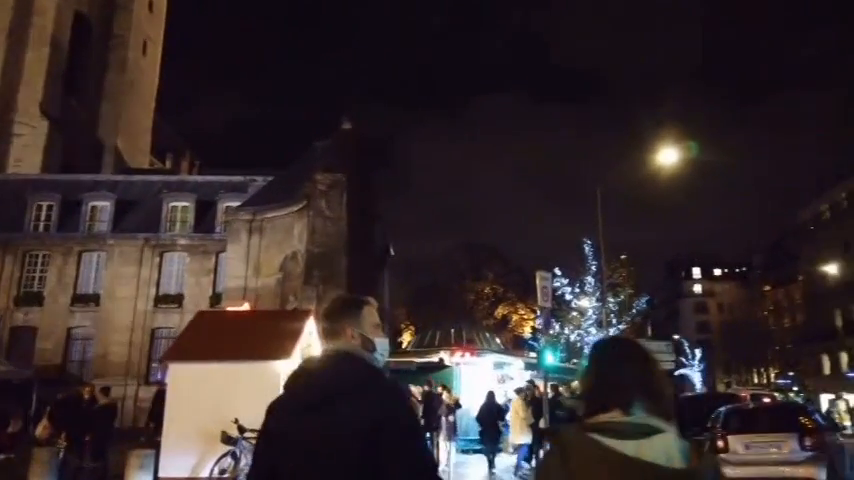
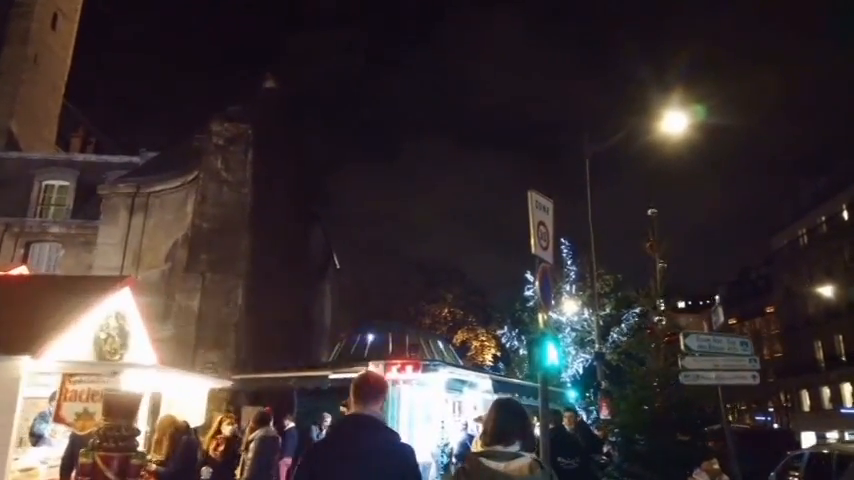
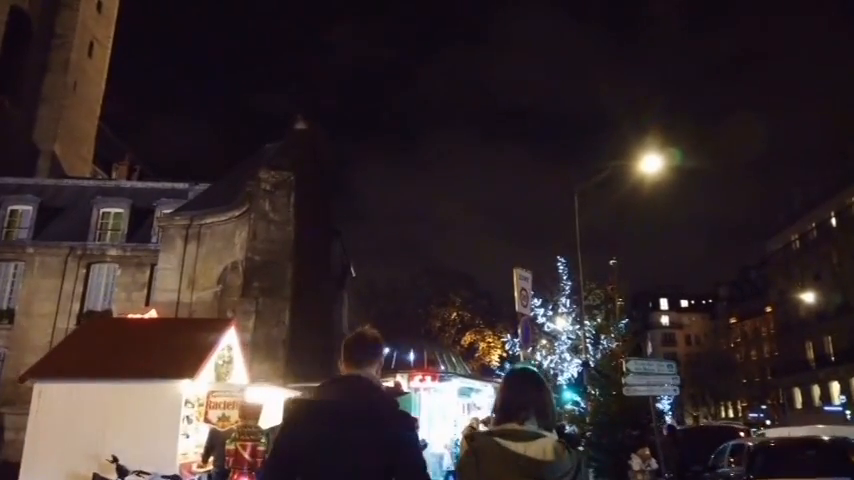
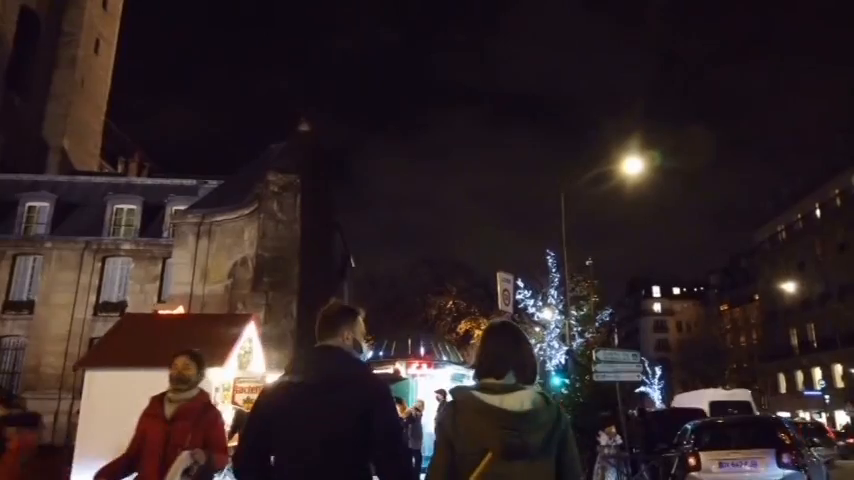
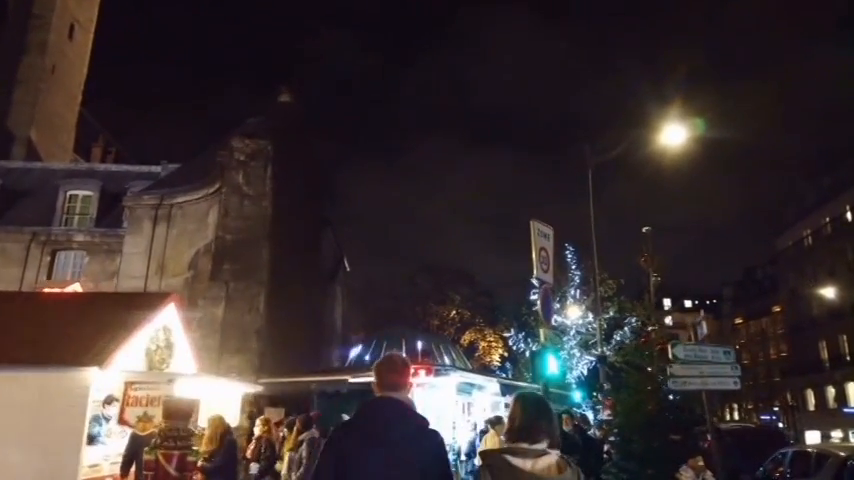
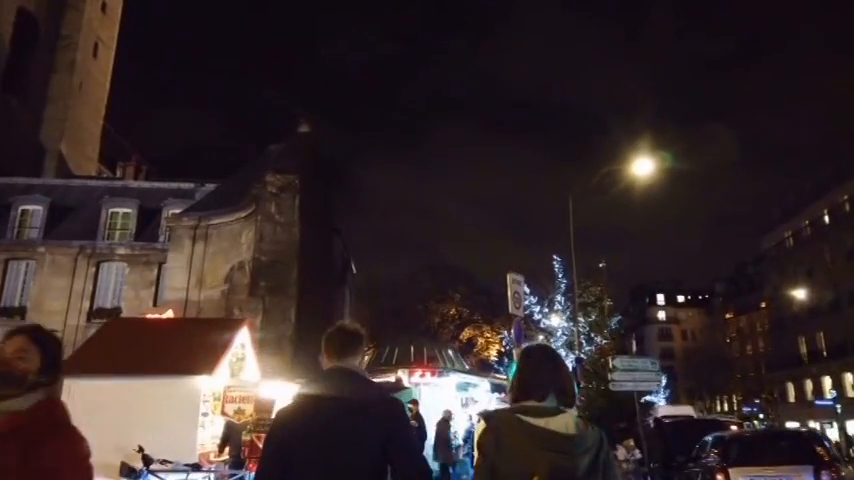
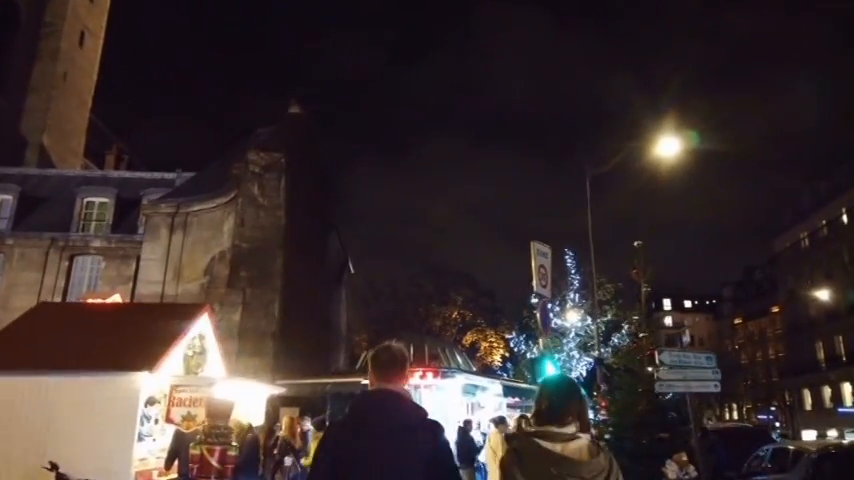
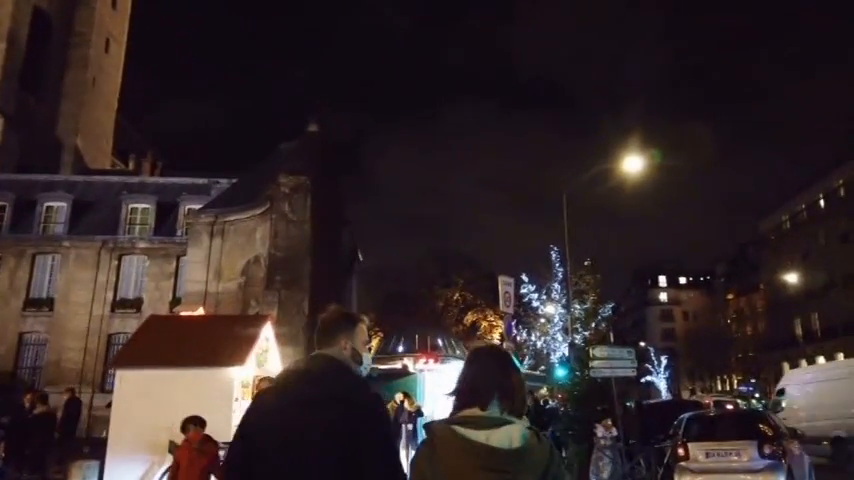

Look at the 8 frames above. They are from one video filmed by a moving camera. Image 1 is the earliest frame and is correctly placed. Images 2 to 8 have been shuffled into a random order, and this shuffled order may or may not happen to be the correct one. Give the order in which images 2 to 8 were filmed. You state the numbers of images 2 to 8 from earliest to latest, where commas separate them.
8, 4, 6, 3, 7, 5, 2
